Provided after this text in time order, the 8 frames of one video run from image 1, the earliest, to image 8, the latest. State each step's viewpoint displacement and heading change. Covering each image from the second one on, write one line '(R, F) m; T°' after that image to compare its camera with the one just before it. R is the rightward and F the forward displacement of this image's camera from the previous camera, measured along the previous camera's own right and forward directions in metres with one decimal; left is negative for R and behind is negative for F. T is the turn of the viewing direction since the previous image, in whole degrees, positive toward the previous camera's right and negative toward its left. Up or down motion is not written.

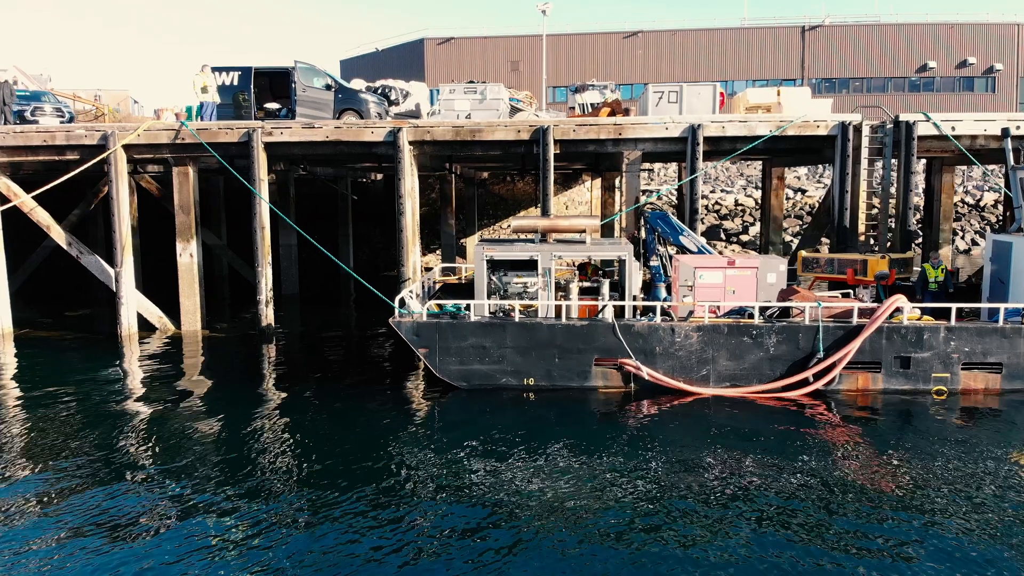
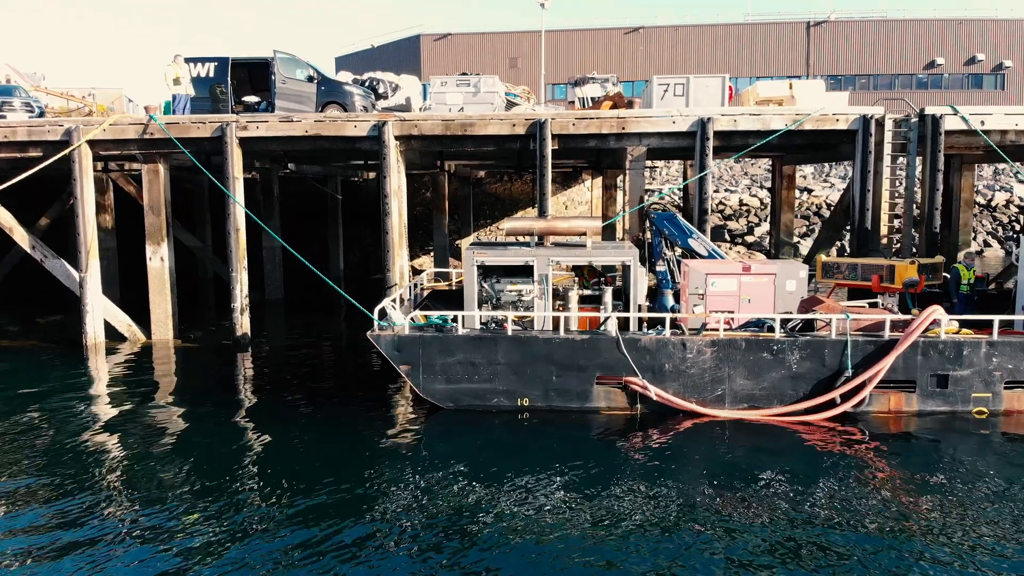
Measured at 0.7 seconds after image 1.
(+0.1, +1.2) m; 0°
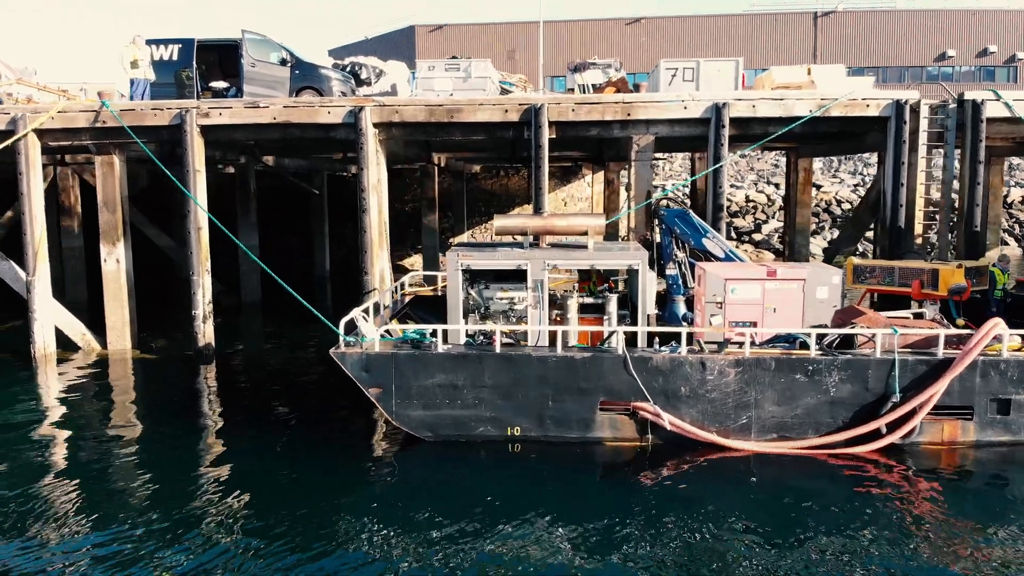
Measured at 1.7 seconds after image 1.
(+0.1, +1.5) m; 0°
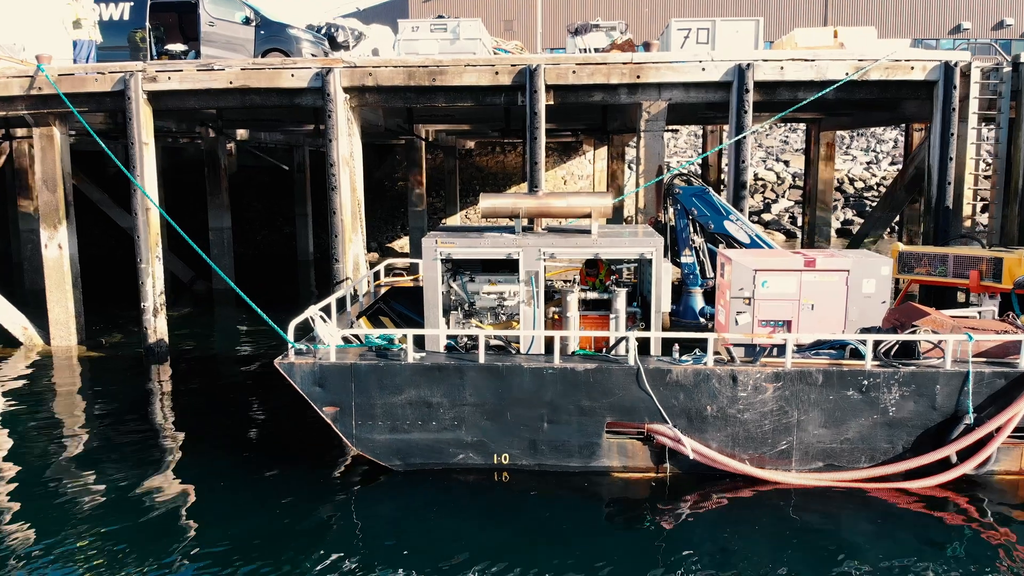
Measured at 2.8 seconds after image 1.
(+0.1, +1.6) m; 0°
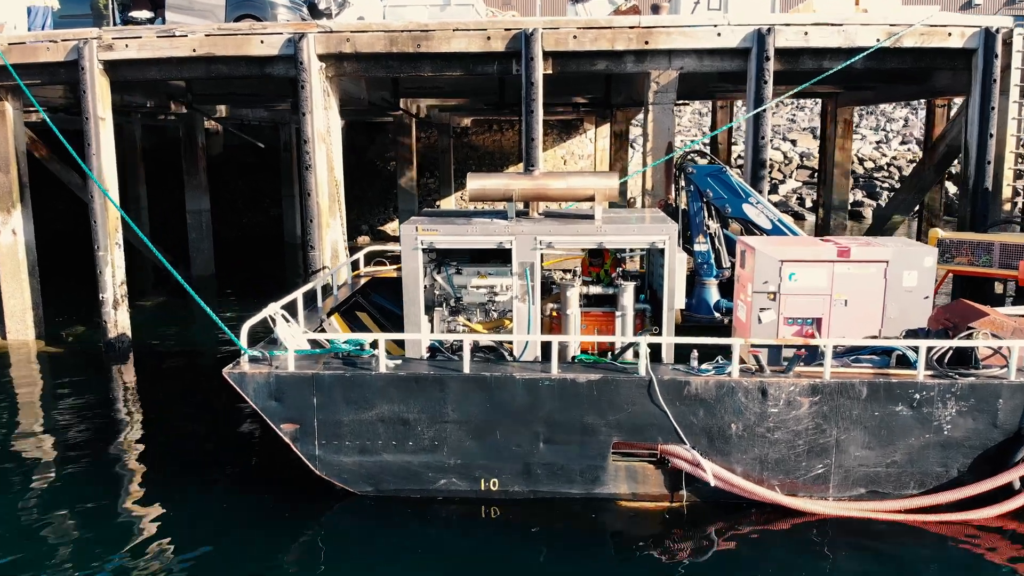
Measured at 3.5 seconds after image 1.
(+0.1, +1.1) m; 0°
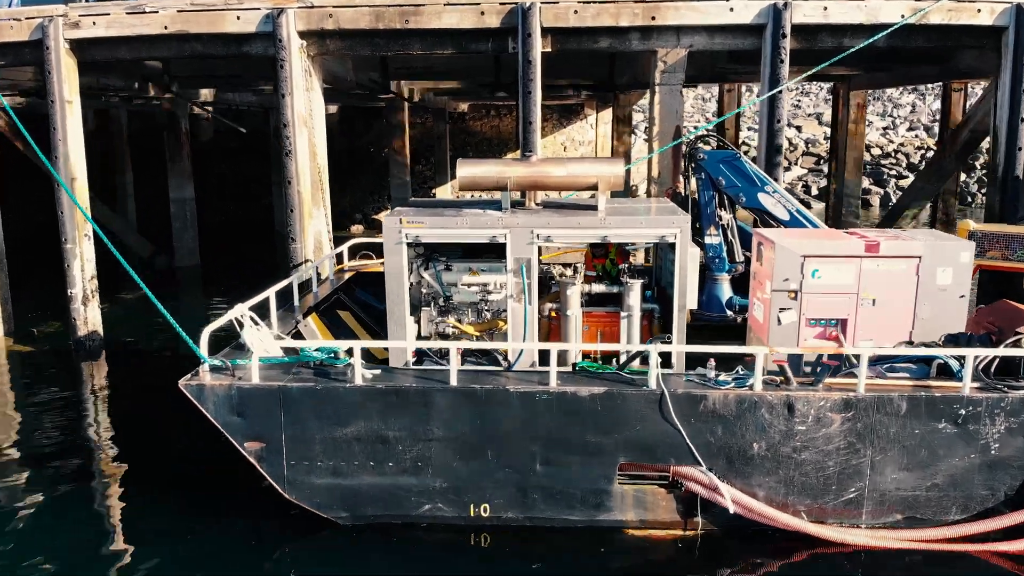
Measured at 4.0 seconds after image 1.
(0.0, +0.7) m; 0°
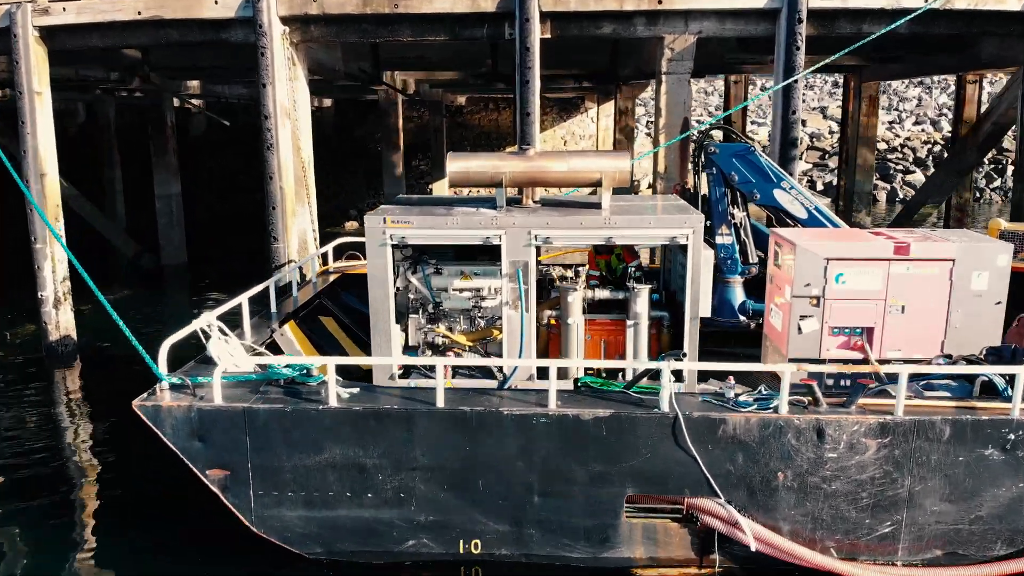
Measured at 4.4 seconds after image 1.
(0.0, +0.6) m; 0°
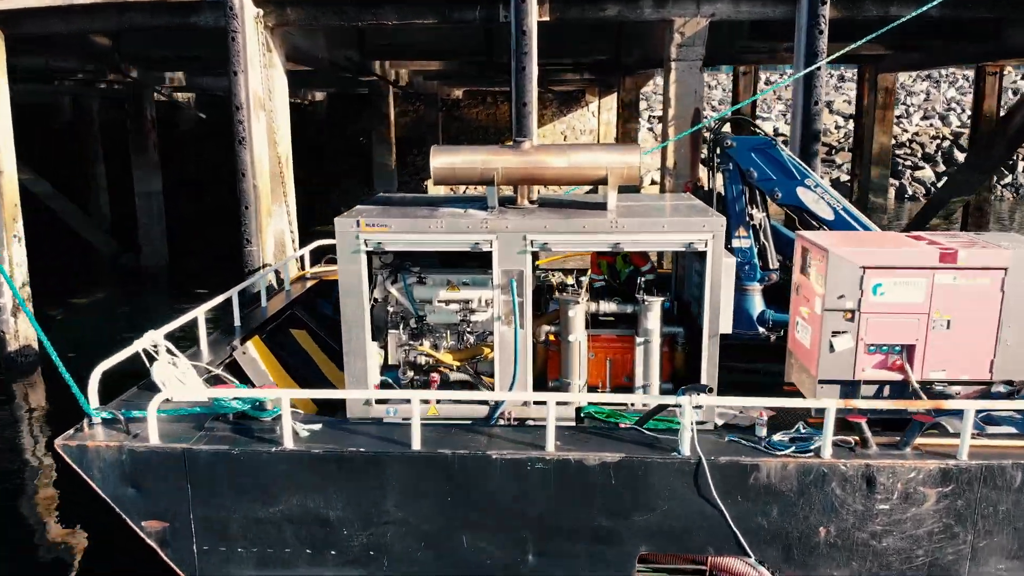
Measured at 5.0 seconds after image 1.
(0.0, +0.8) m; 0°
